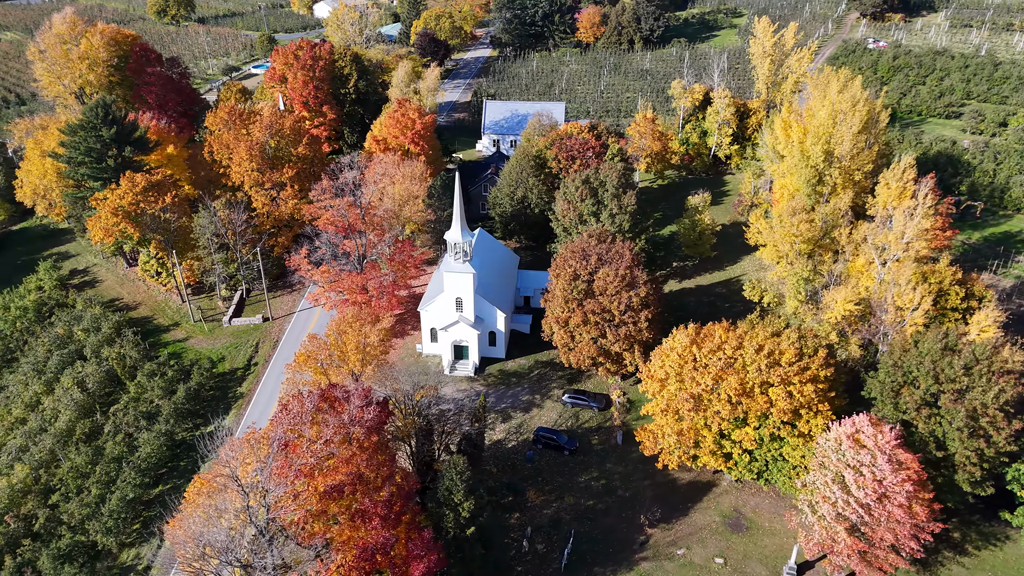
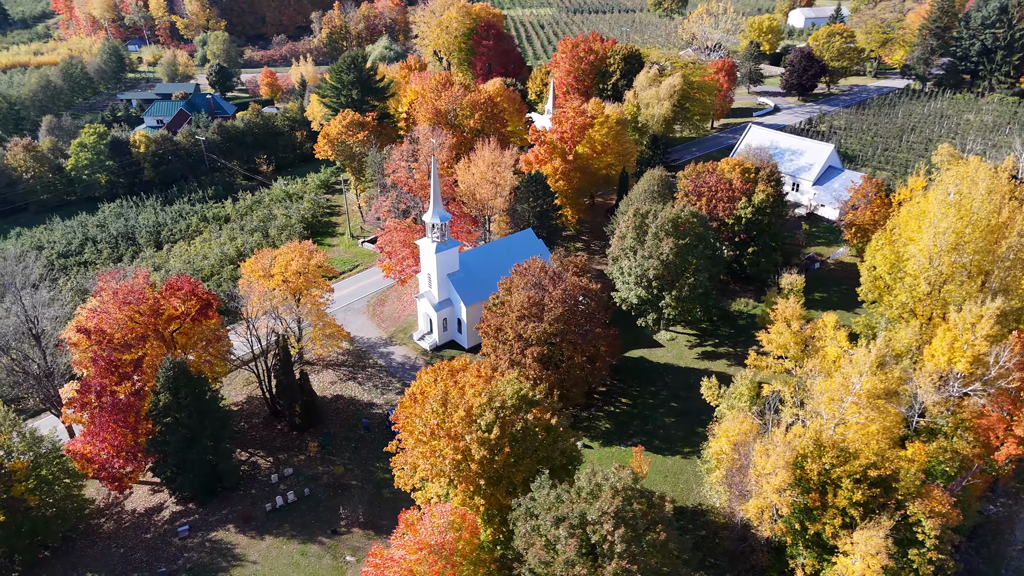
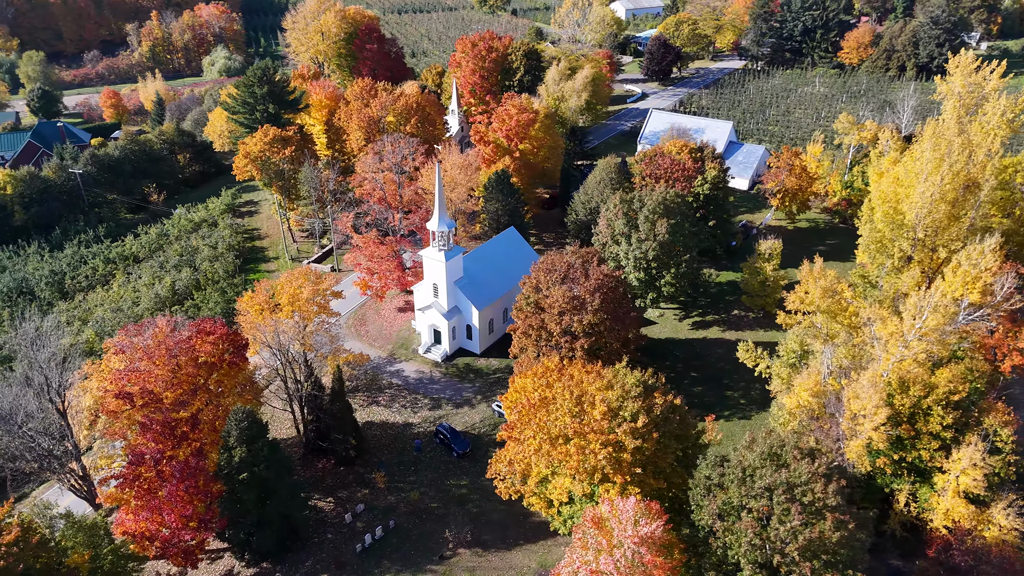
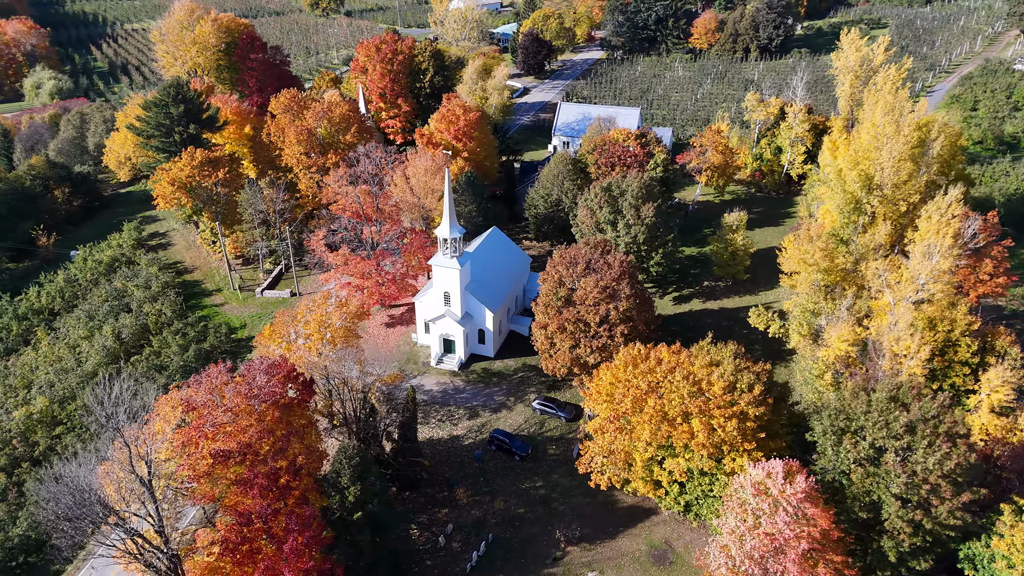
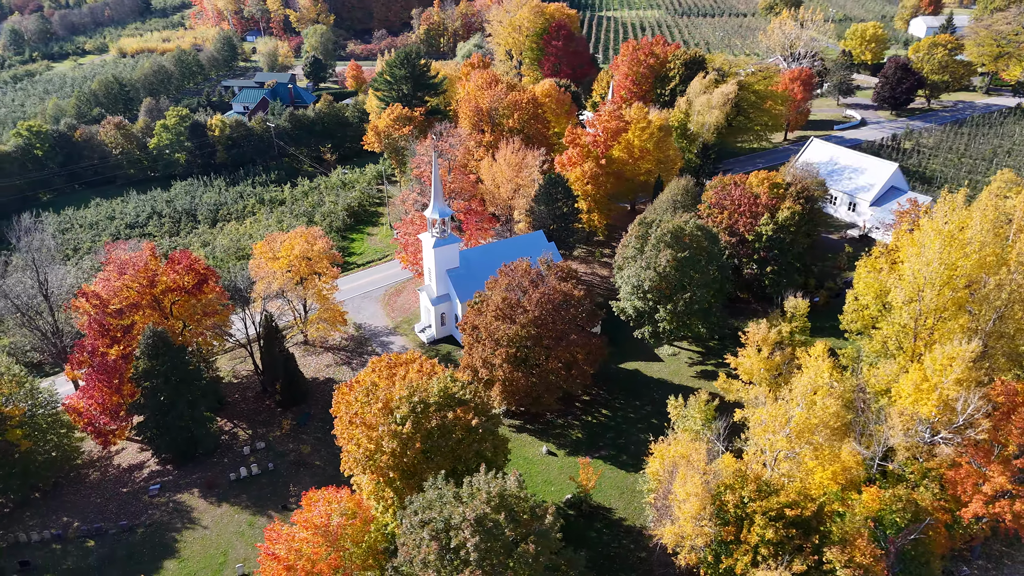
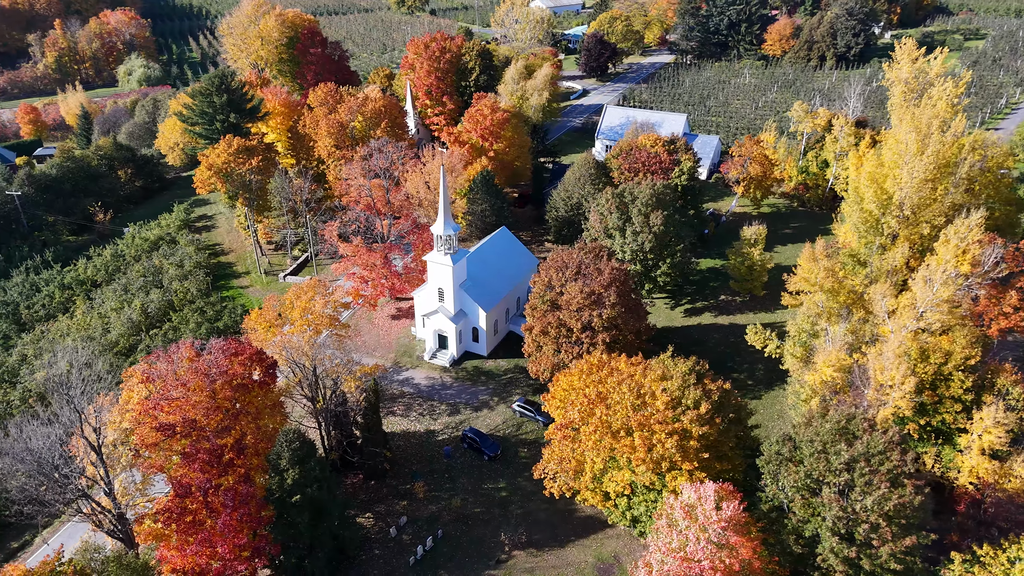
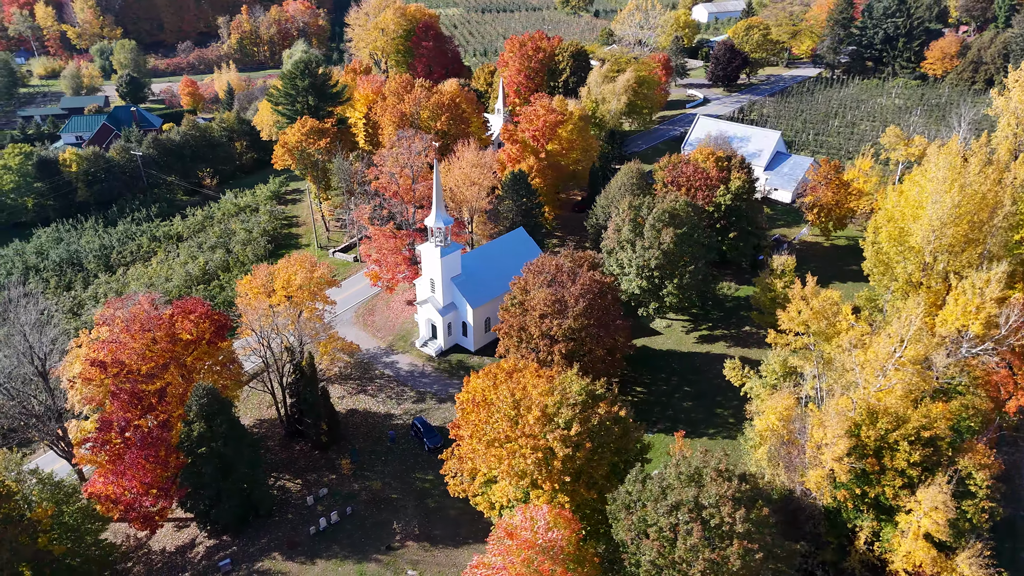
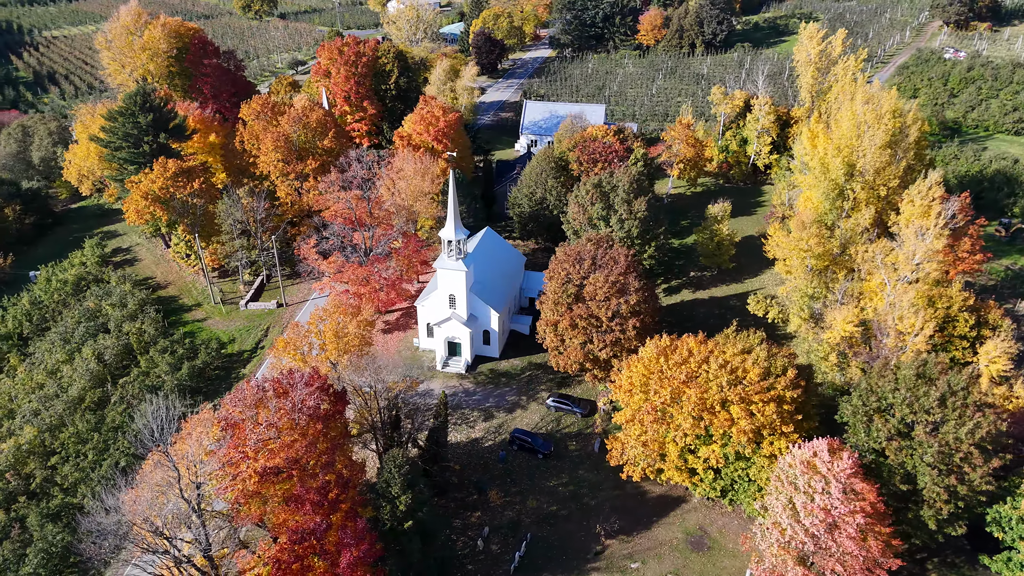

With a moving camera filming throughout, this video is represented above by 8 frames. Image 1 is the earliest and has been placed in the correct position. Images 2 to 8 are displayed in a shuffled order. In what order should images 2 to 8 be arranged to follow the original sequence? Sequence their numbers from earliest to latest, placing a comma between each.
8, 4, 6, 3, 7, 2, 5
